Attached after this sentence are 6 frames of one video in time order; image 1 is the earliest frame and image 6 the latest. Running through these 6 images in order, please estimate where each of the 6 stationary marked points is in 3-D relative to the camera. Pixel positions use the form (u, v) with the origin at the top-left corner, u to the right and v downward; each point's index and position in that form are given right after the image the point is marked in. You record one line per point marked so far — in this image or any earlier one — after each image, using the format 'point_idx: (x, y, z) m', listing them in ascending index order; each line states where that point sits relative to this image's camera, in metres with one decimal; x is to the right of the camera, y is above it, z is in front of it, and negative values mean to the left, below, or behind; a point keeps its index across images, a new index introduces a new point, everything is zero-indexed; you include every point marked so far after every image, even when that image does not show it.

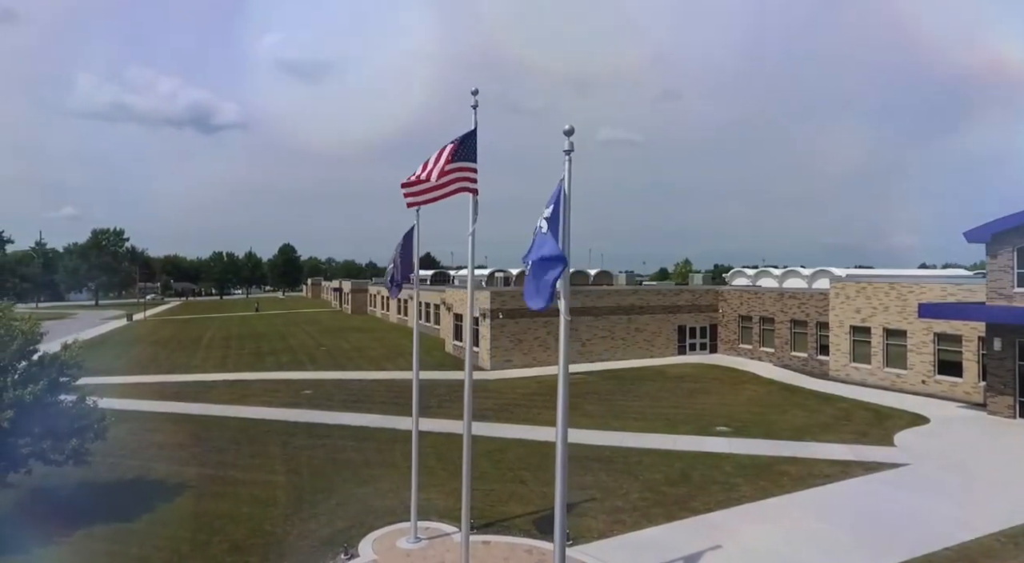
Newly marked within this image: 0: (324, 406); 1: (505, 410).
0: (-5.4, -3.5, +18.9) m
1: (-0.3, -3.6, +18.8) m
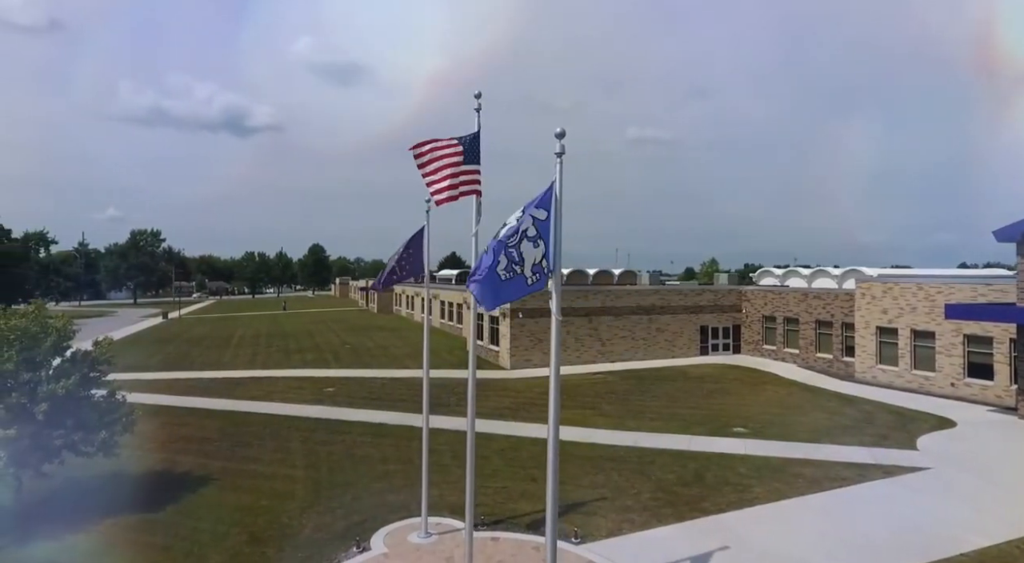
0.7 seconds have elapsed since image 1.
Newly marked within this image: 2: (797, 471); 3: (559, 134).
0: (-4.9, -3.5, +19.4) m
1: (+0.2, -3.6, +19.0) m
2: (+6.5, -4.2, +15.1) m
3: (+0.5, +1.7, +7.5) m
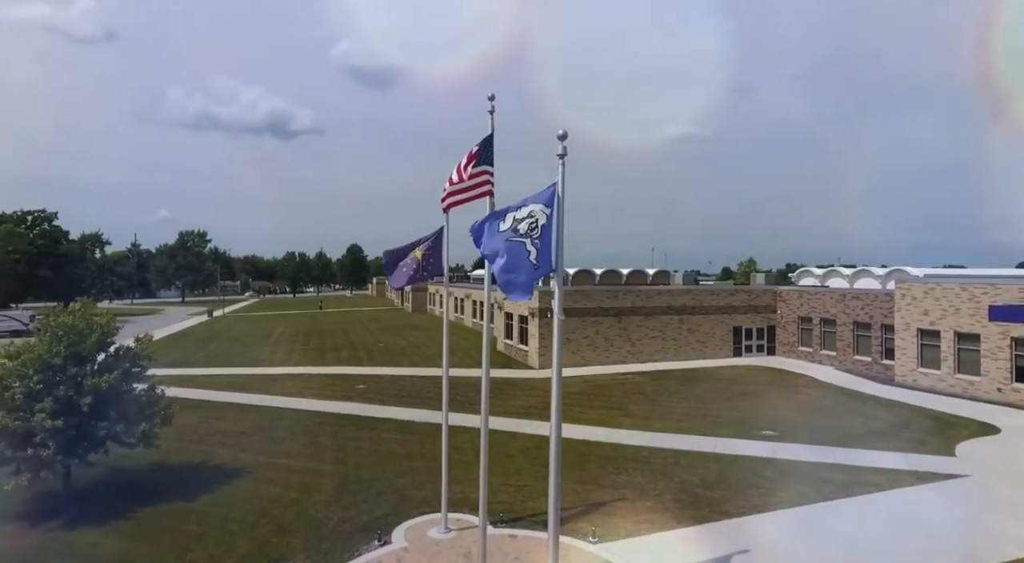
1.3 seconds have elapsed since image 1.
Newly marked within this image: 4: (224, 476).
0: (-4.1, -3.5, +19.9) m
1: (+1.0, -3.6, +19.1) m
2: (+7.0, -4.3, +14.8) m
3: (+0.6, +1.7, +7.6) m
4: (-6.4, -4.4, +14.9) m
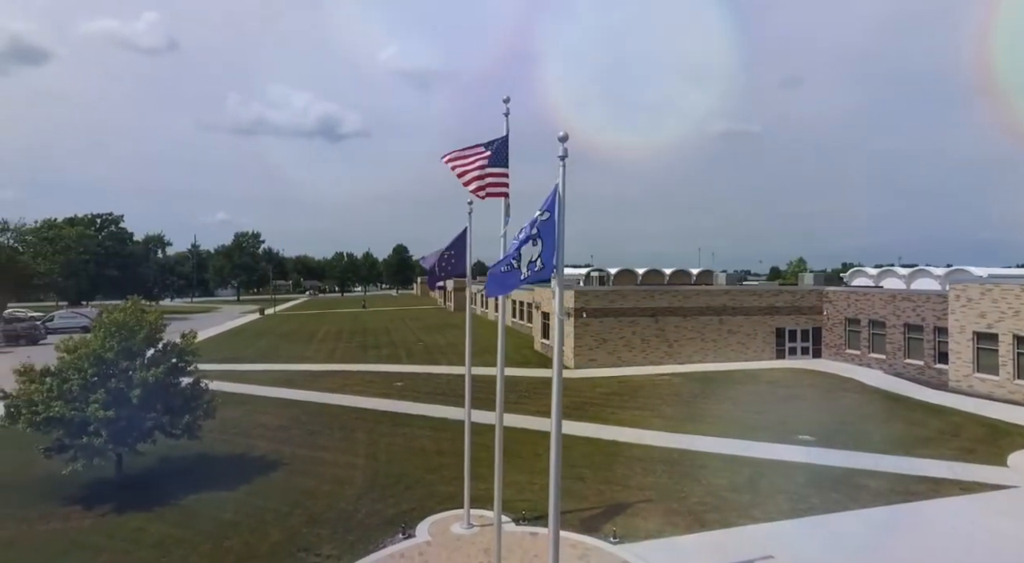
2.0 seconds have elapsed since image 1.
0: (-3.1, -3.5, +20.3) m
1: (+1.9, -3.6, +19.1) m
2: (+7.5, -4.3, +14.4) m
3: (+0.6, +1.7, +7.7) m
4: (-5.8, -4.3, +15.5) m
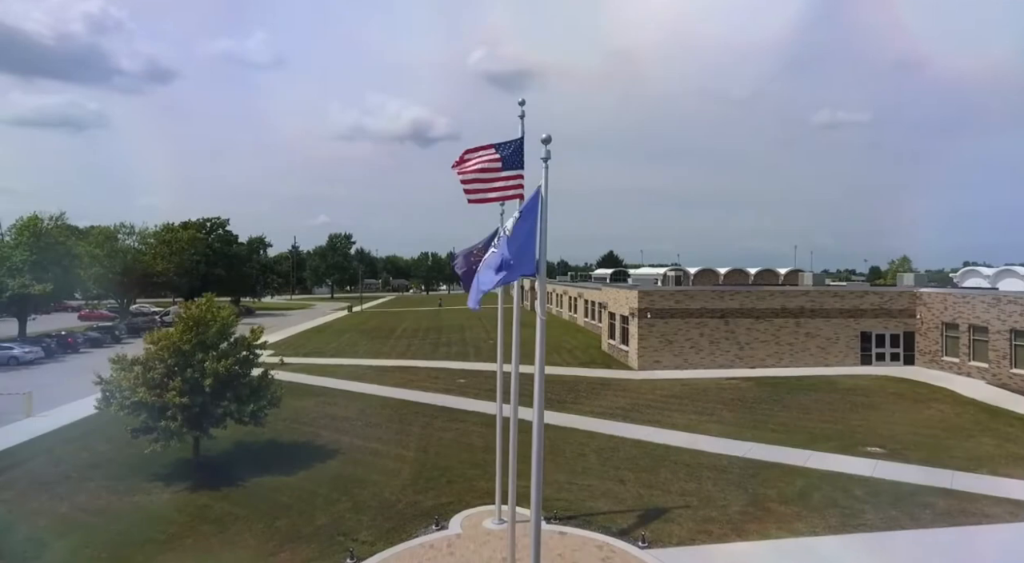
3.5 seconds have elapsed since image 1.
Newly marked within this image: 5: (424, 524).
0: (-1.3, -3.5, +20.8) m
1: (+3.5, -3.6, +18.8) m
2: (+8.3, -4.3, +13.3) m
3: (+0.4, +1.7, +7.8) m
4: (-4.7, -4.3, +16.5) m
5: (-1.8, -4.8, +13.1) m
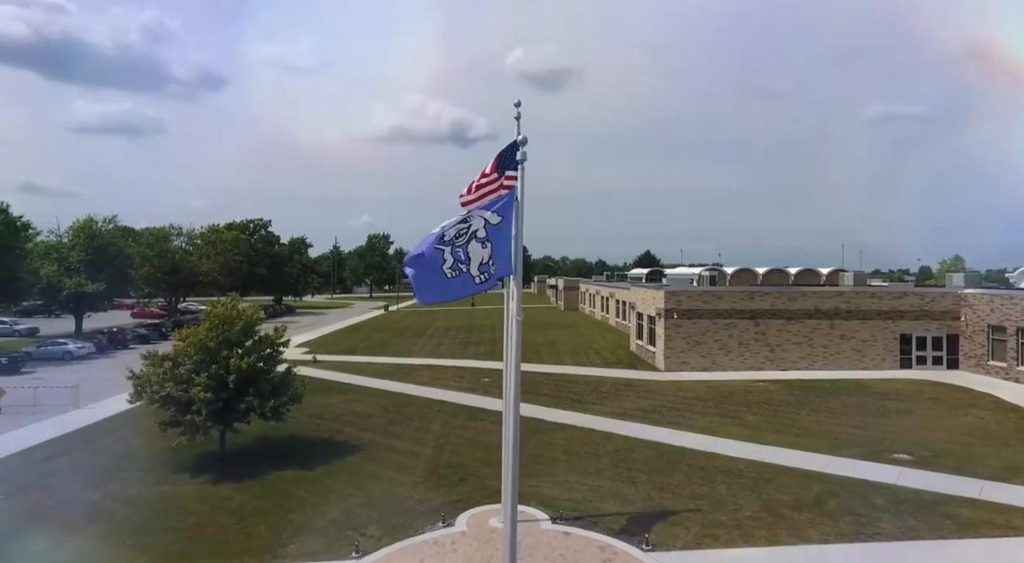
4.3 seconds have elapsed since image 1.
0: (-0.6, -3.5, +20.9) m
1: (+4.1, -3.6, +18.6) m
2: (+8.4, -4.3, +12.7) m
3: (+0.1, +1.7, +7.8) m
4: (-4.3, -4.3, +16.9) m
5: (-1.6, -4.8, +13.3) m
